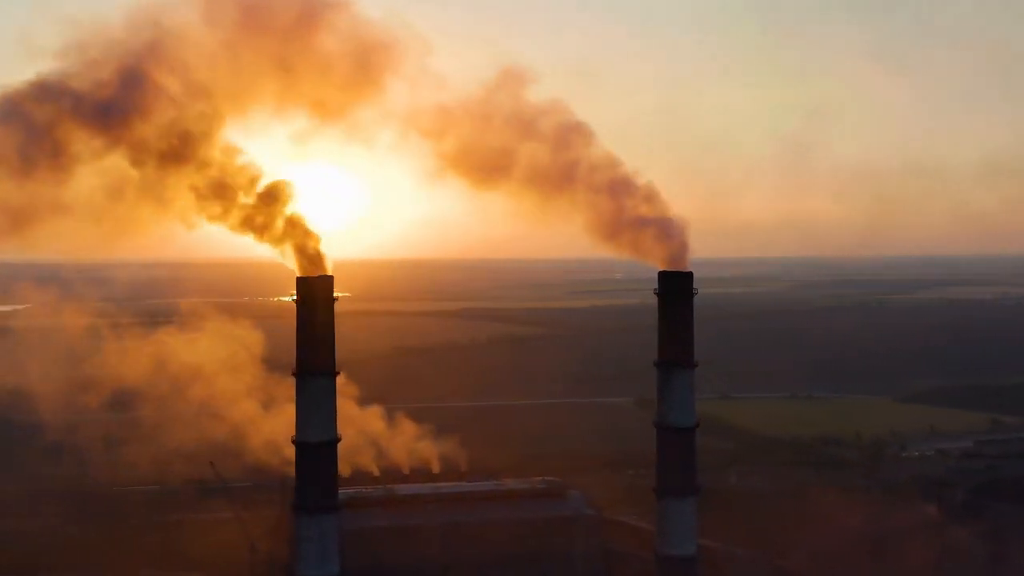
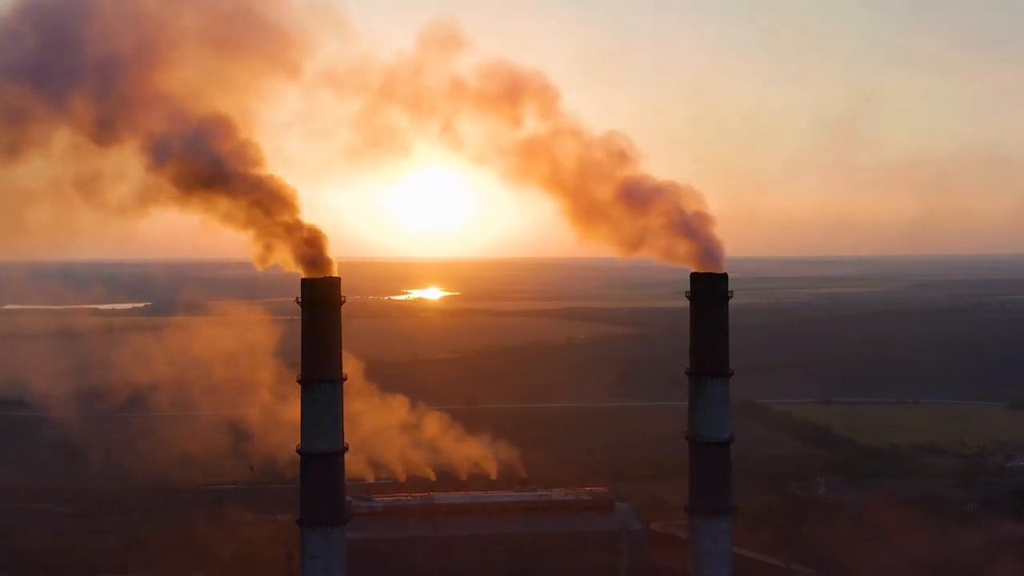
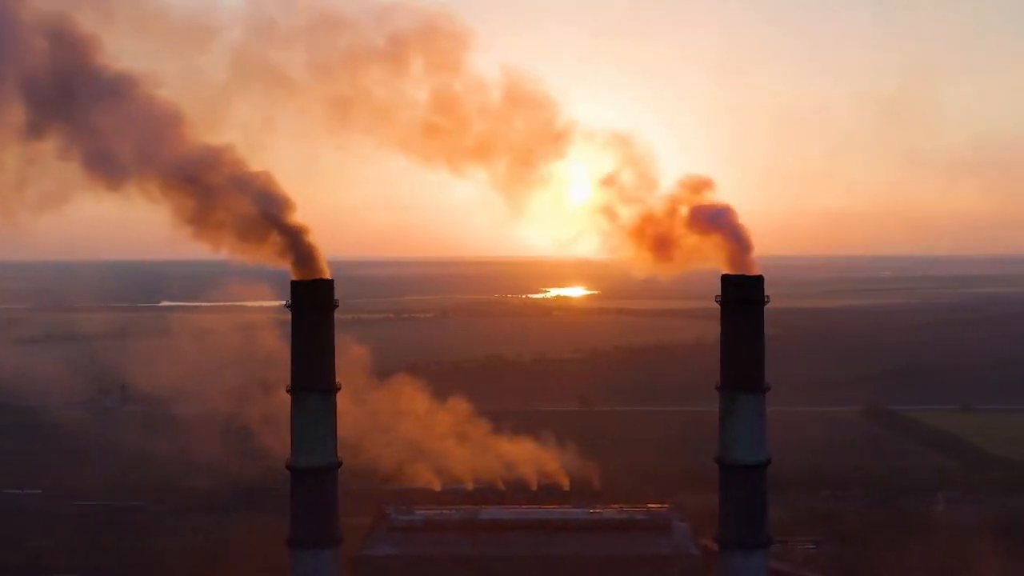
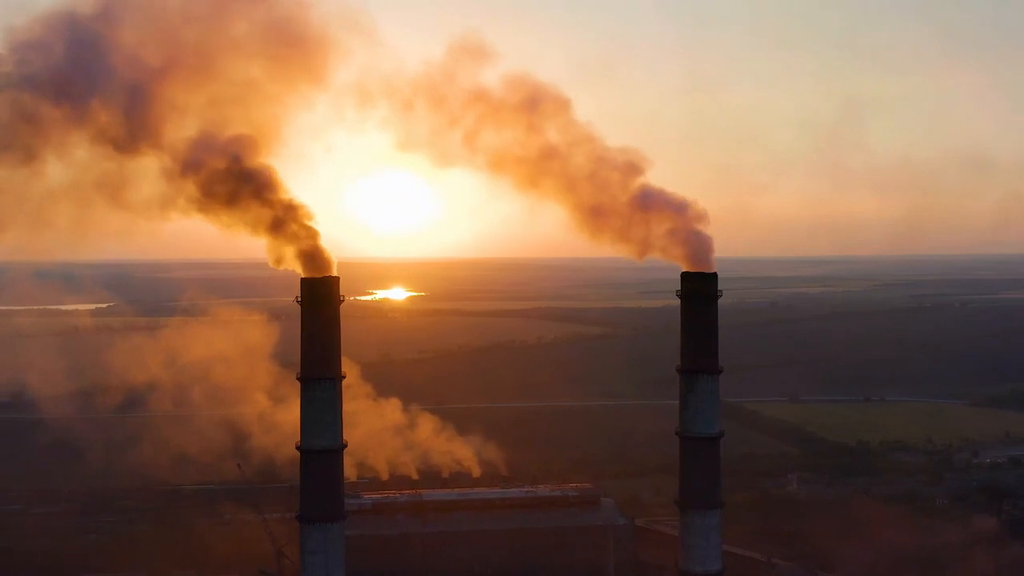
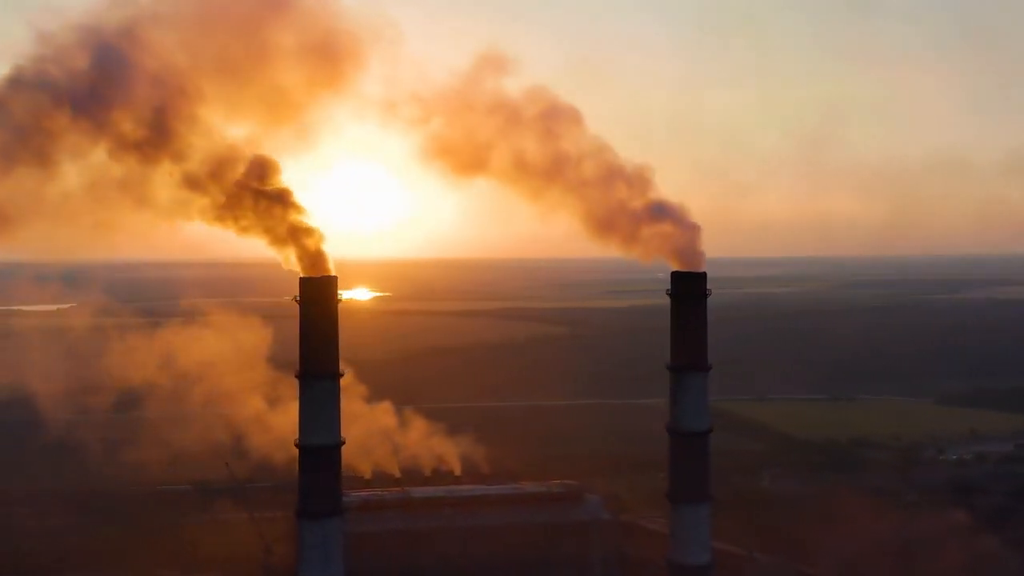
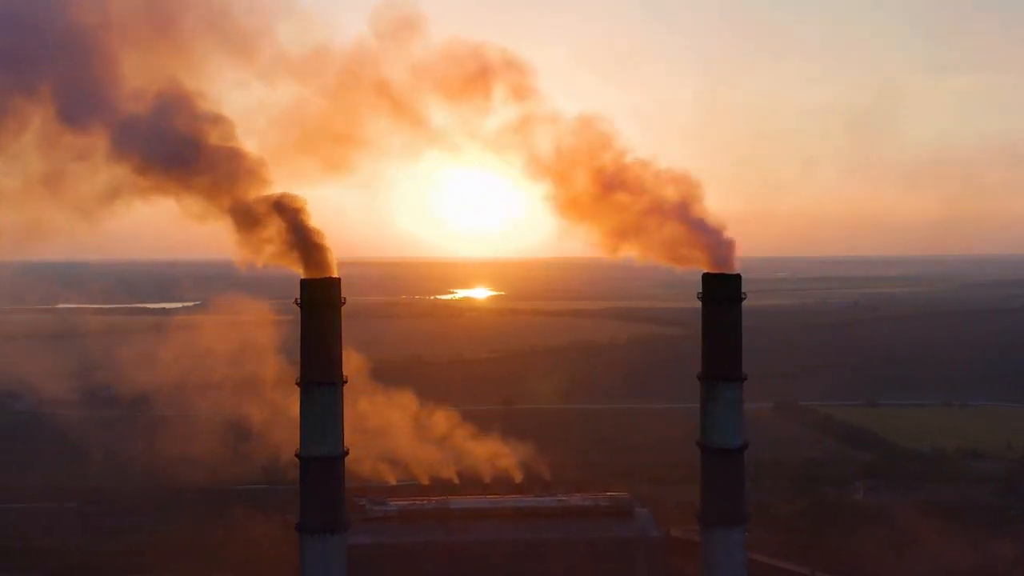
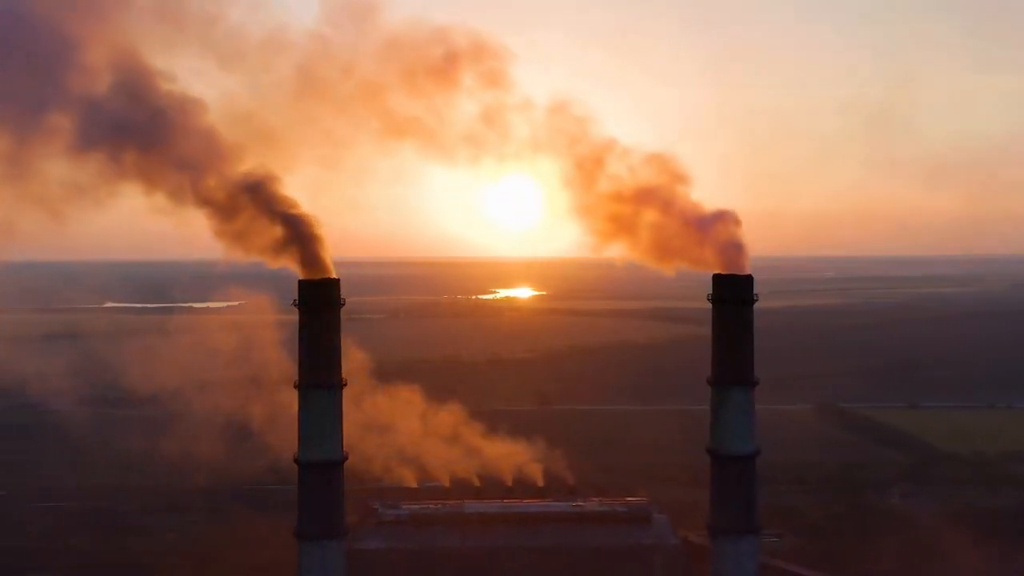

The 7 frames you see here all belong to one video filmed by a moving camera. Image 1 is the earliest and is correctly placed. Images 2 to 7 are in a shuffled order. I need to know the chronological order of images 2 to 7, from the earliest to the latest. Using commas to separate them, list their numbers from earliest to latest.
5, 4, 2, 6, 7, 3
